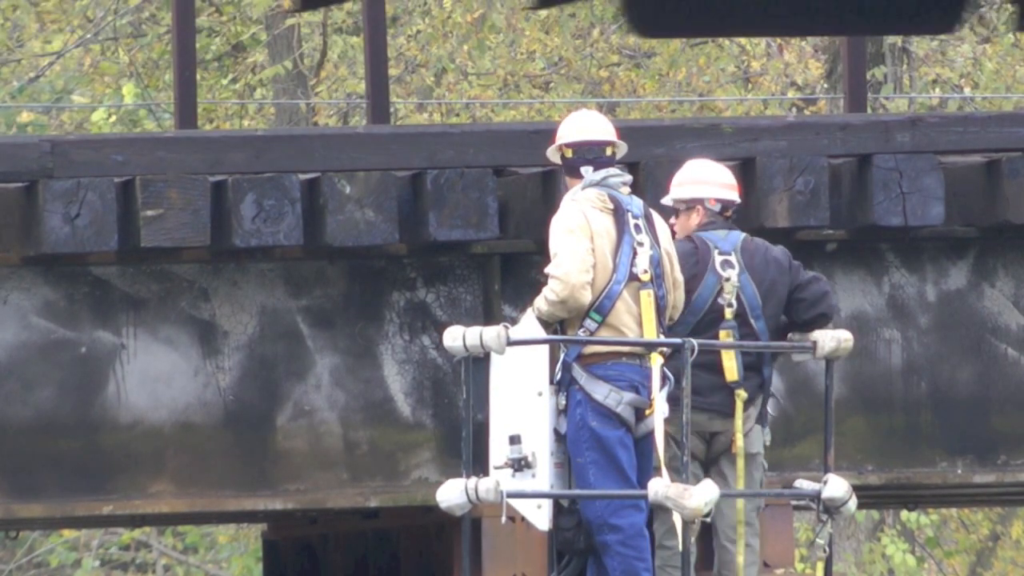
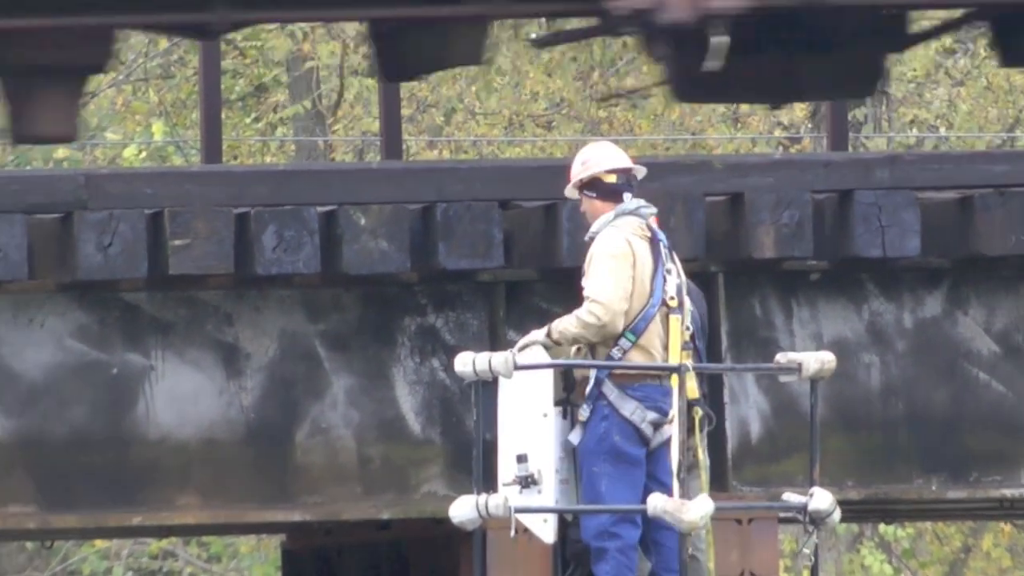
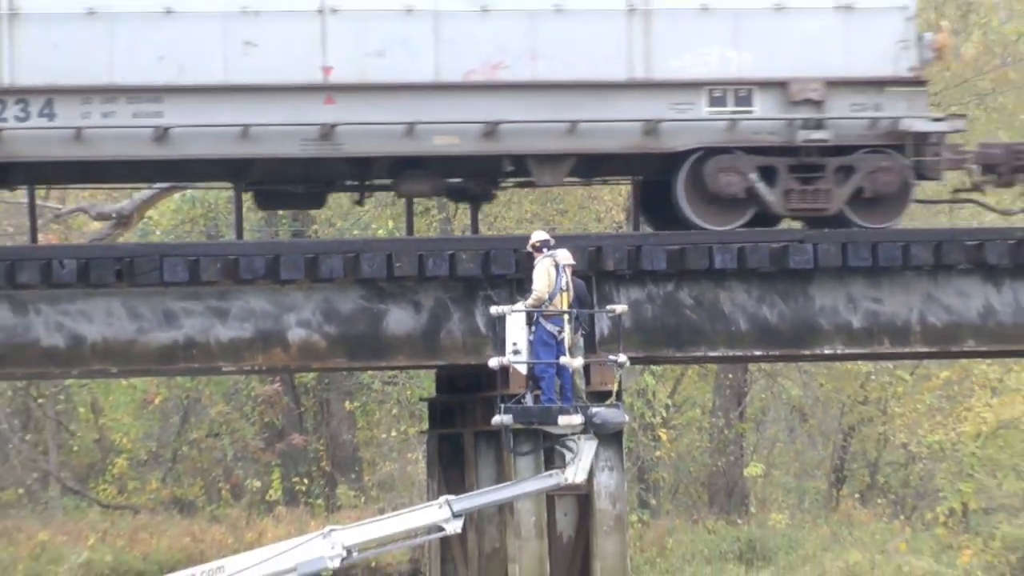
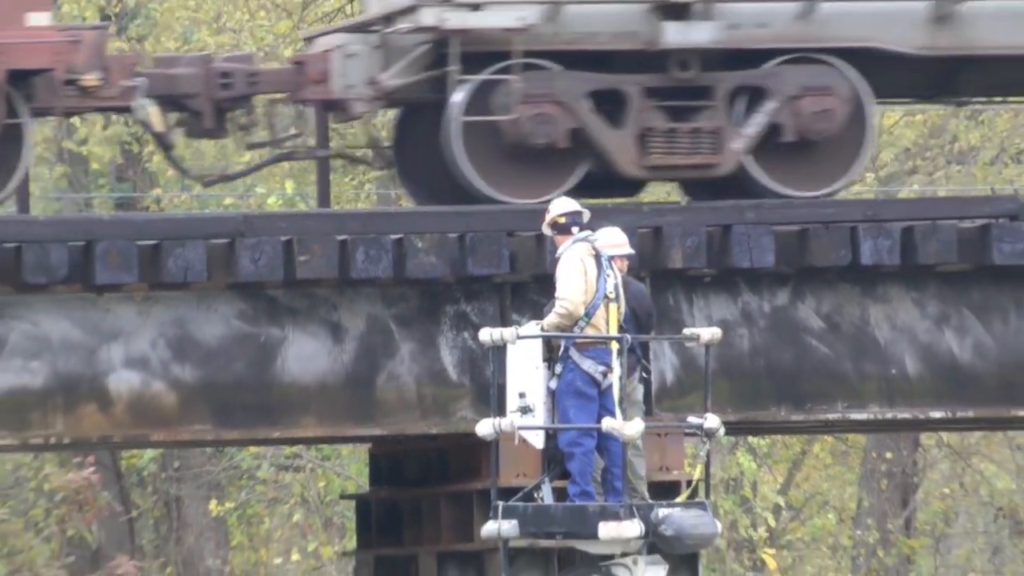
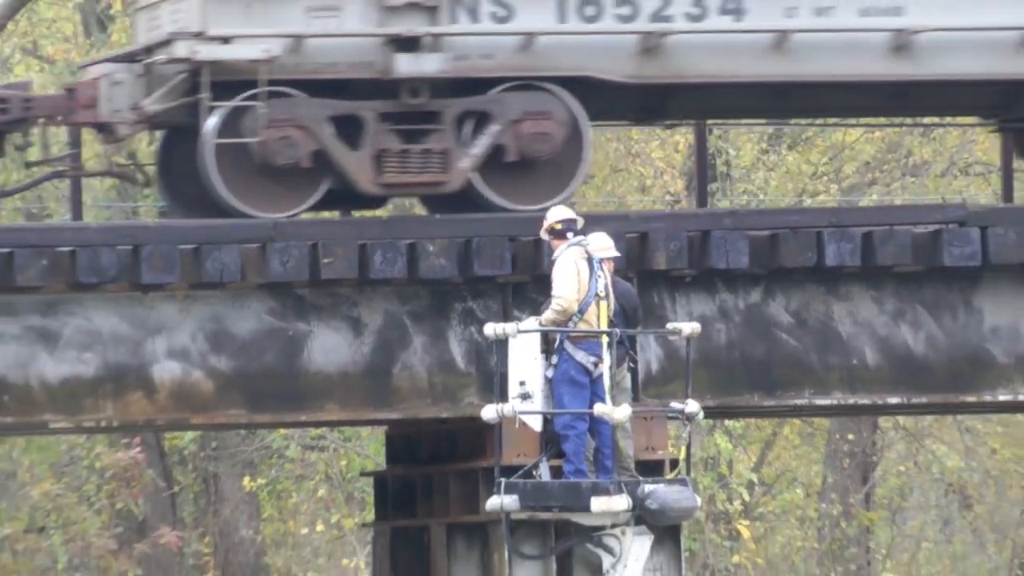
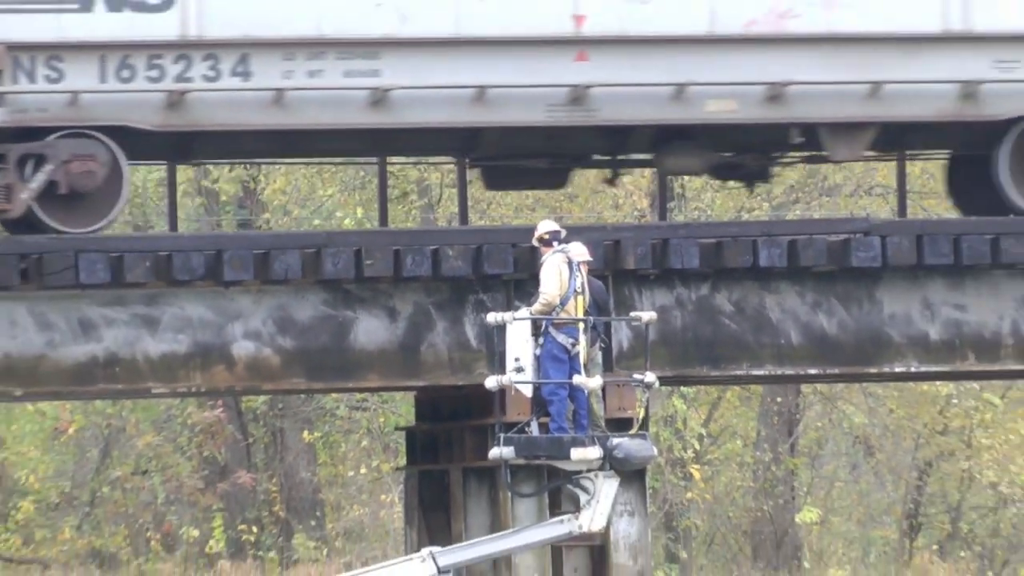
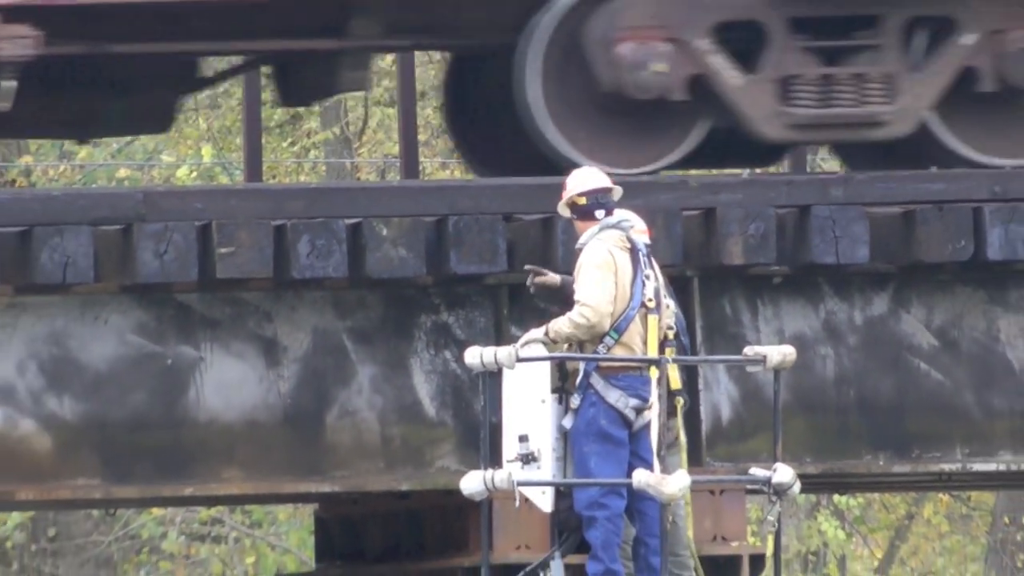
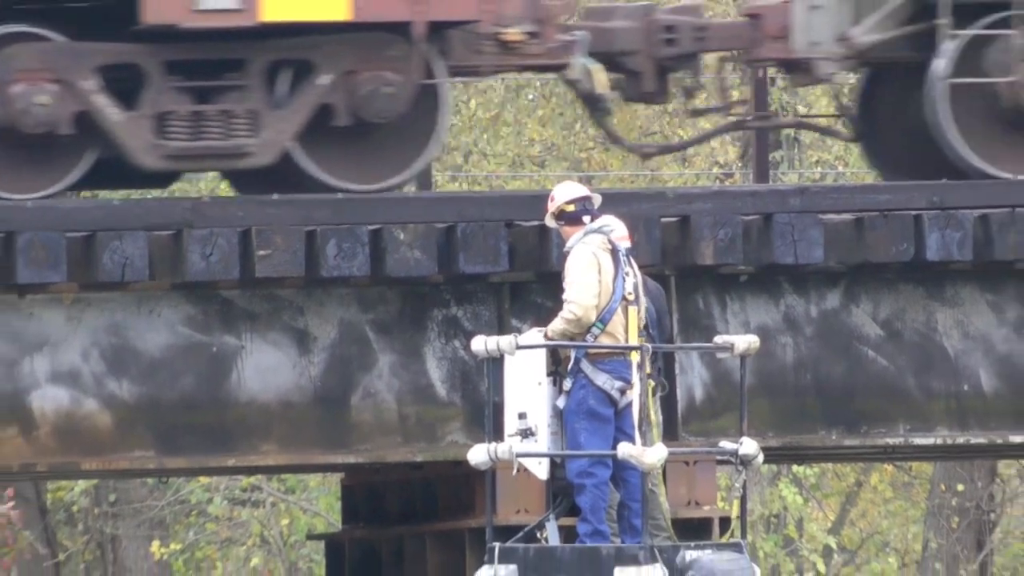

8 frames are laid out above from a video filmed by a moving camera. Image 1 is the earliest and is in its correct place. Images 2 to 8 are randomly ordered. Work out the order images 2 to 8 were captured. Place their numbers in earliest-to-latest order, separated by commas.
2, 7, 8, 4, 5, 6, 3
